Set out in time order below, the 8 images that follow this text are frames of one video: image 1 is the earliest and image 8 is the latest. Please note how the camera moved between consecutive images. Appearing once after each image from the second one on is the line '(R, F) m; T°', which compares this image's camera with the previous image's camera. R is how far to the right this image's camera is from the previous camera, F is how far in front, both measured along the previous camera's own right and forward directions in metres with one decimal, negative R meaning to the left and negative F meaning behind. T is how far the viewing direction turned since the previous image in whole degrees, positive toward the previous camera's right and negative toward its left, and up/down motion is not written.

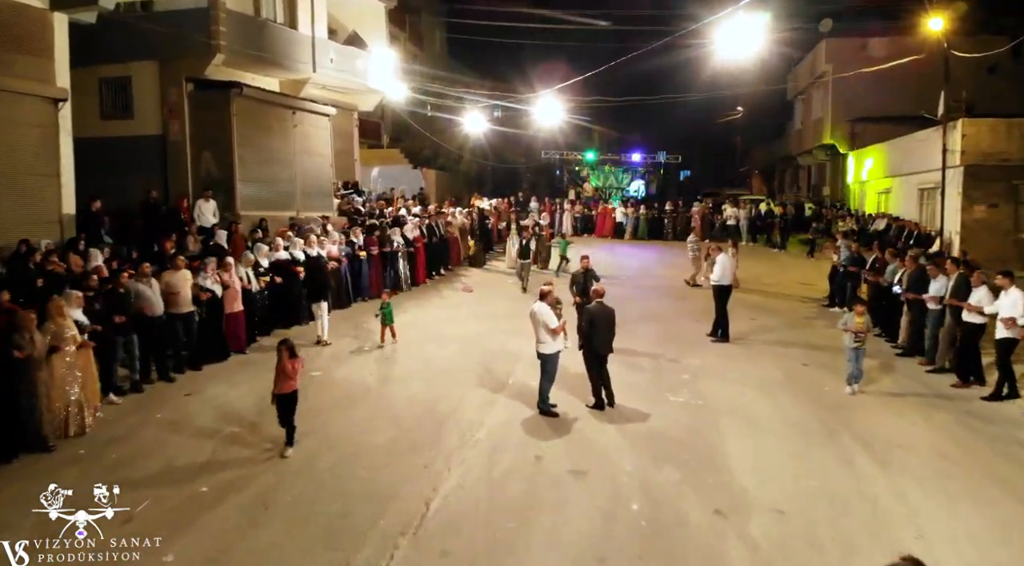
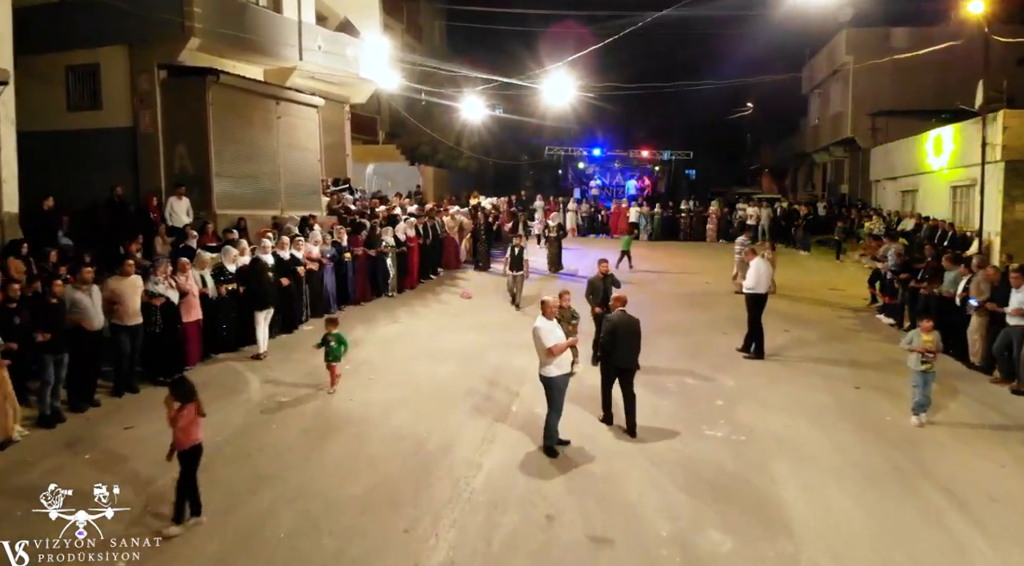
(0.0, +1.5) m; 0°
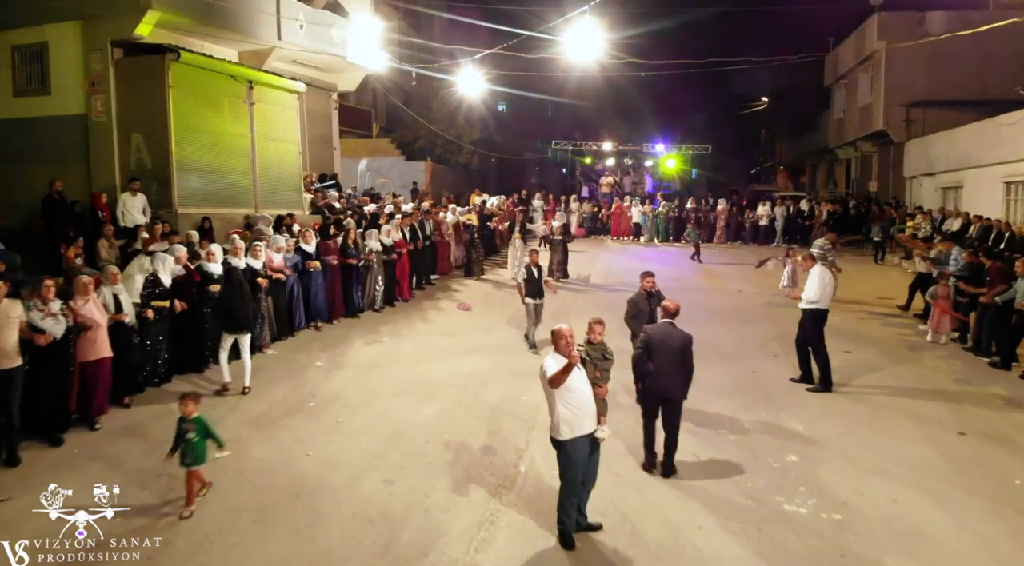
(-0.1, +2.0) m; 0°
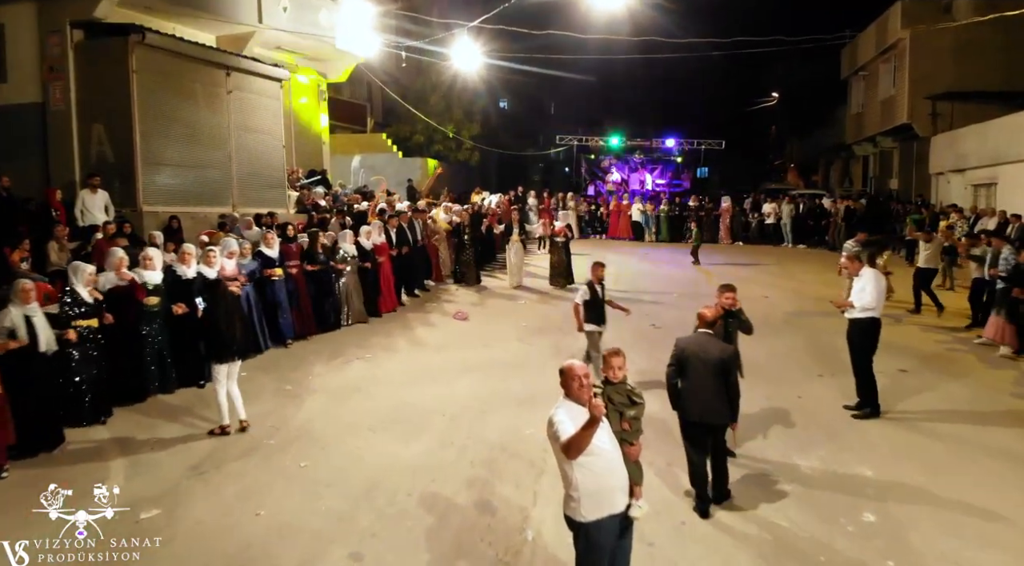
(0.0, +1.3) m; 0°
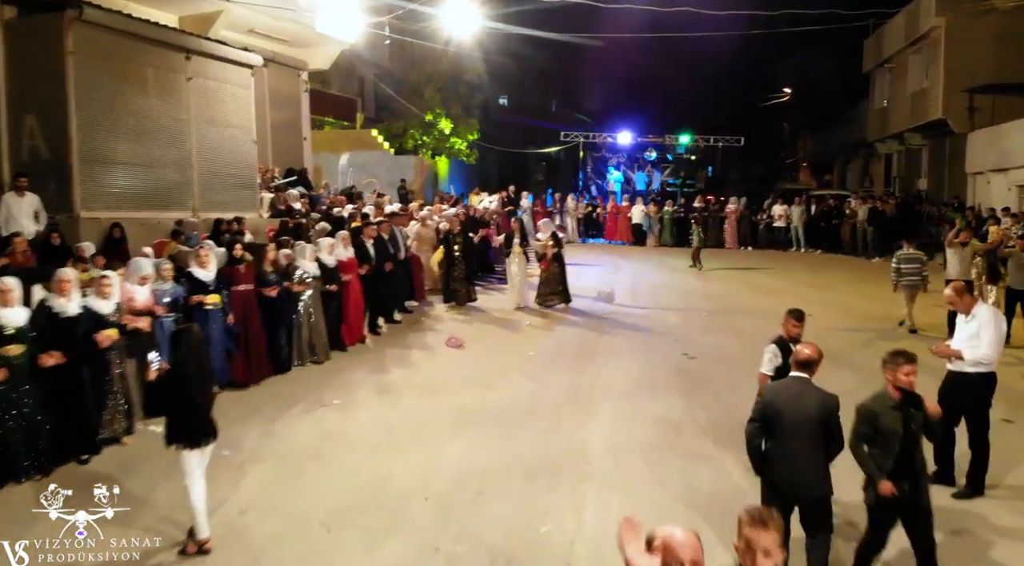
(-0.1, +1.8) m; 0°
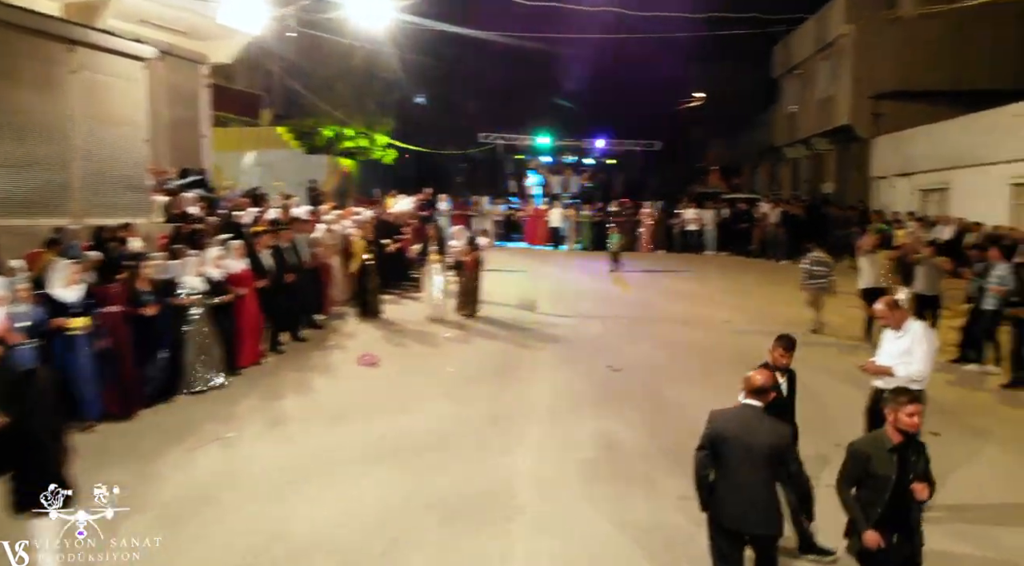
(+0.1, +0.5) m; +6°
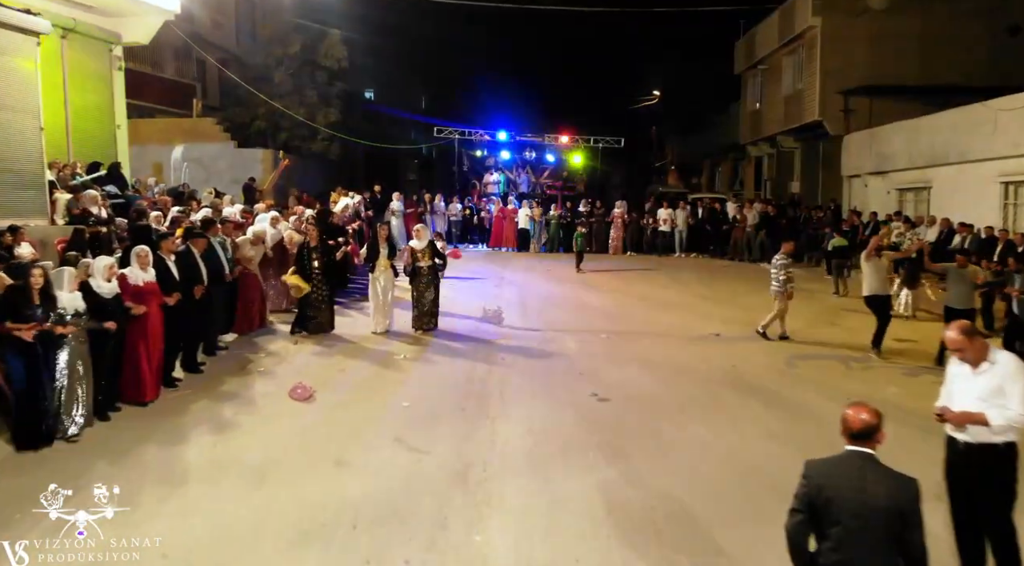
(-0.1, +1.5) m; +4°
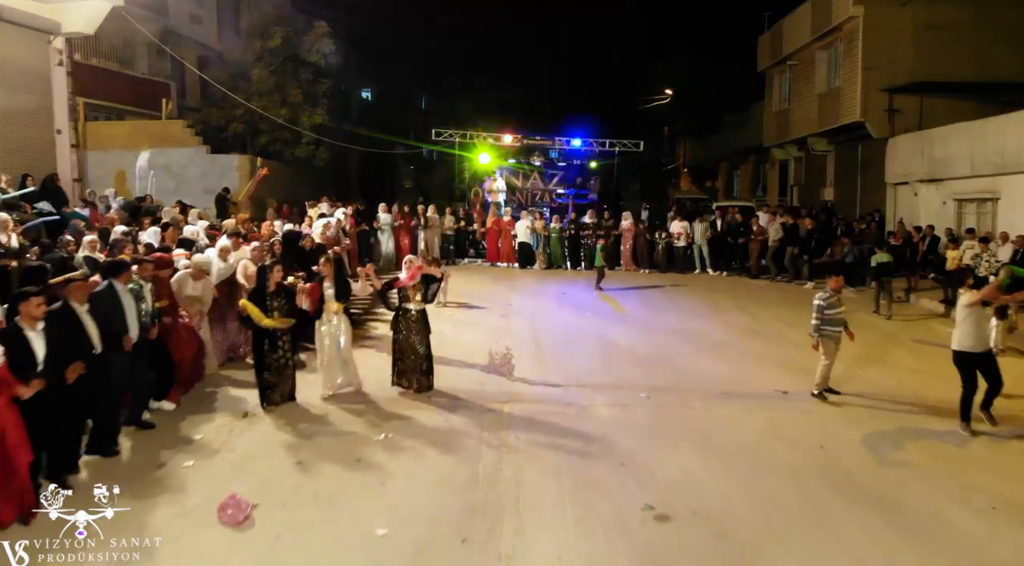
(-0.2, +2.1) m; 0°
